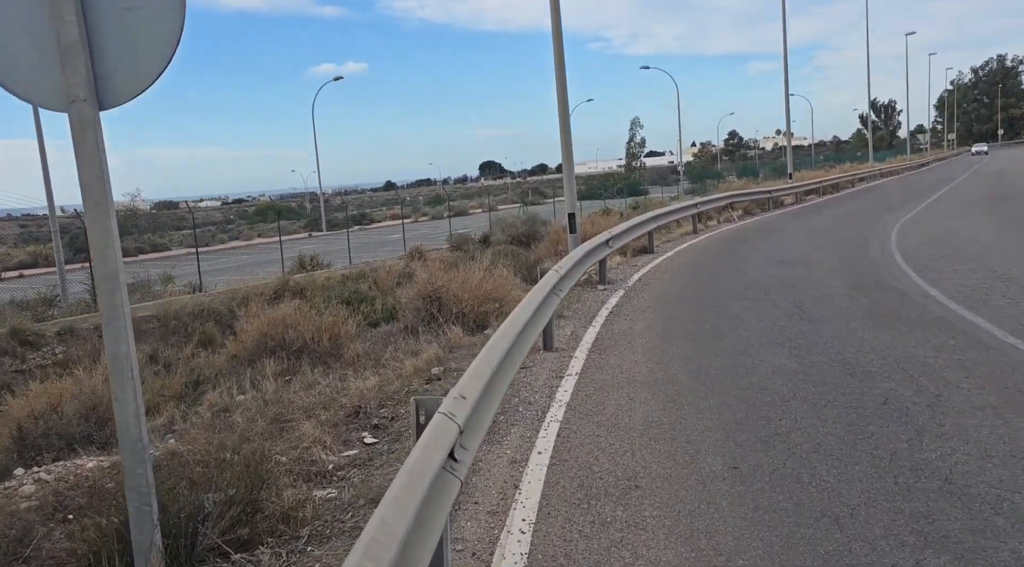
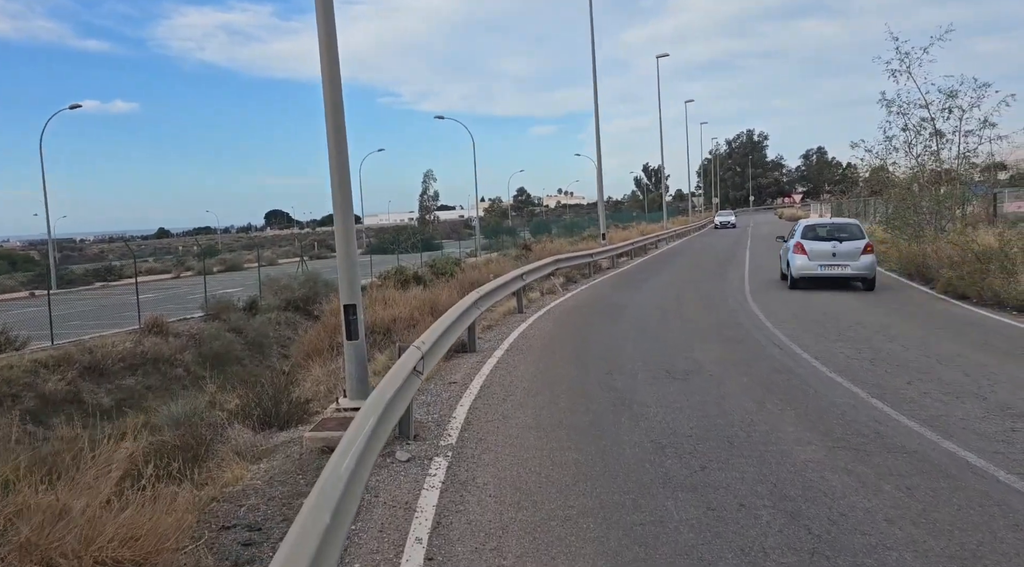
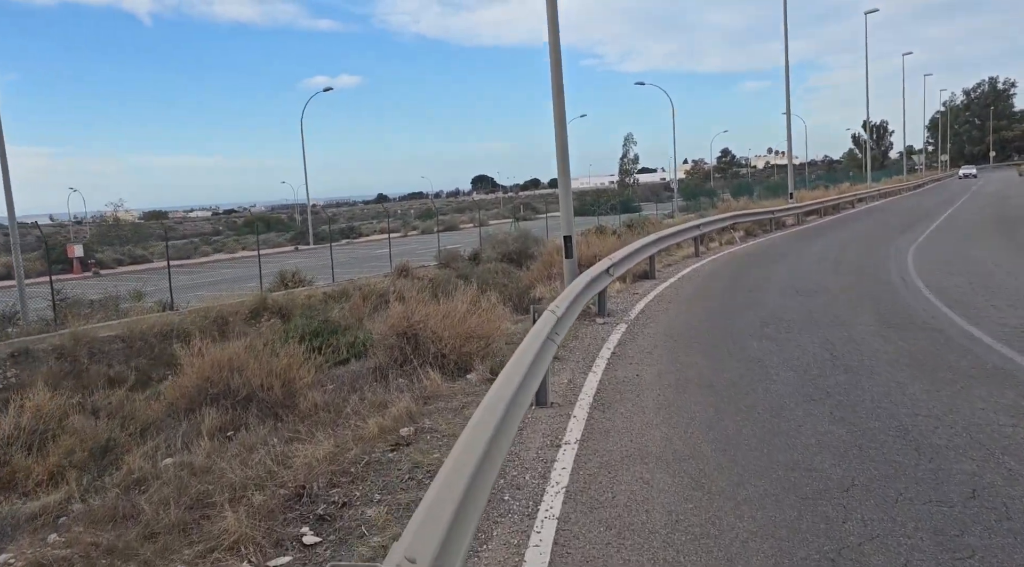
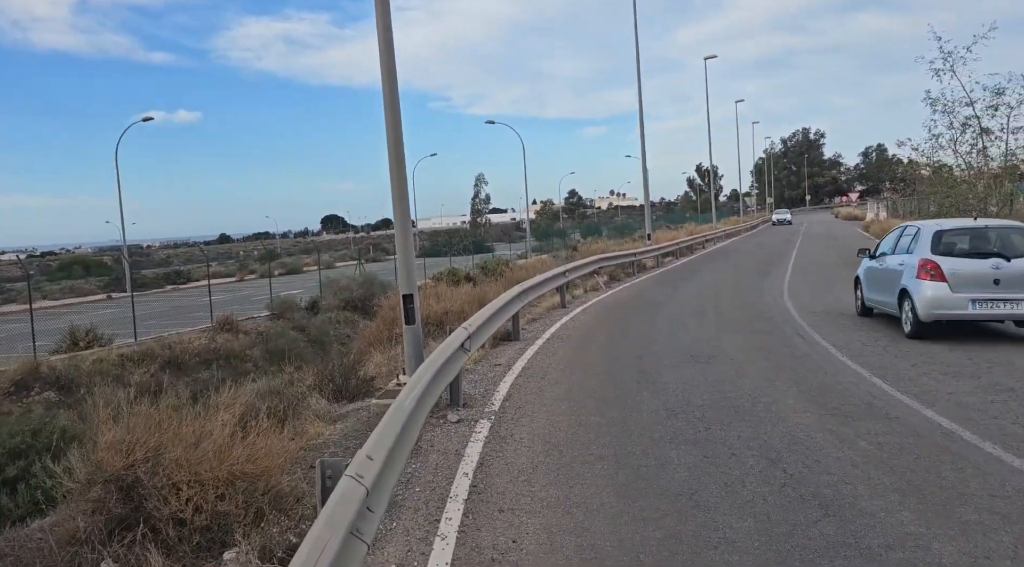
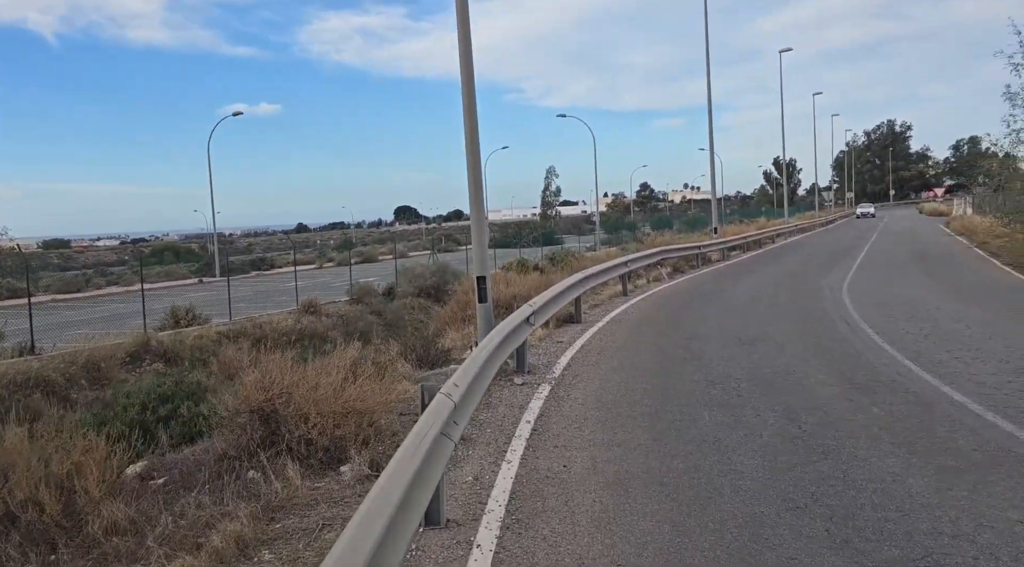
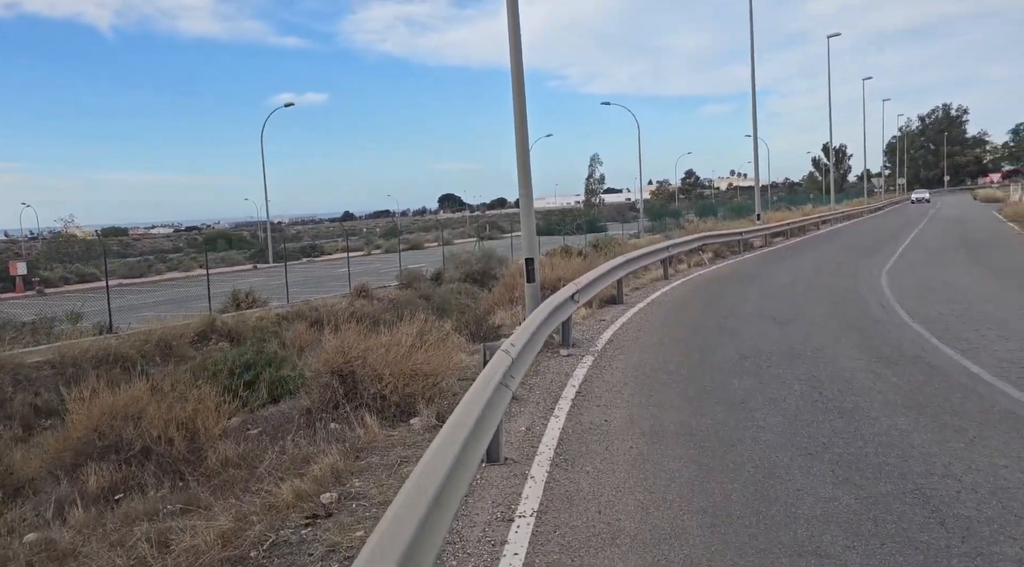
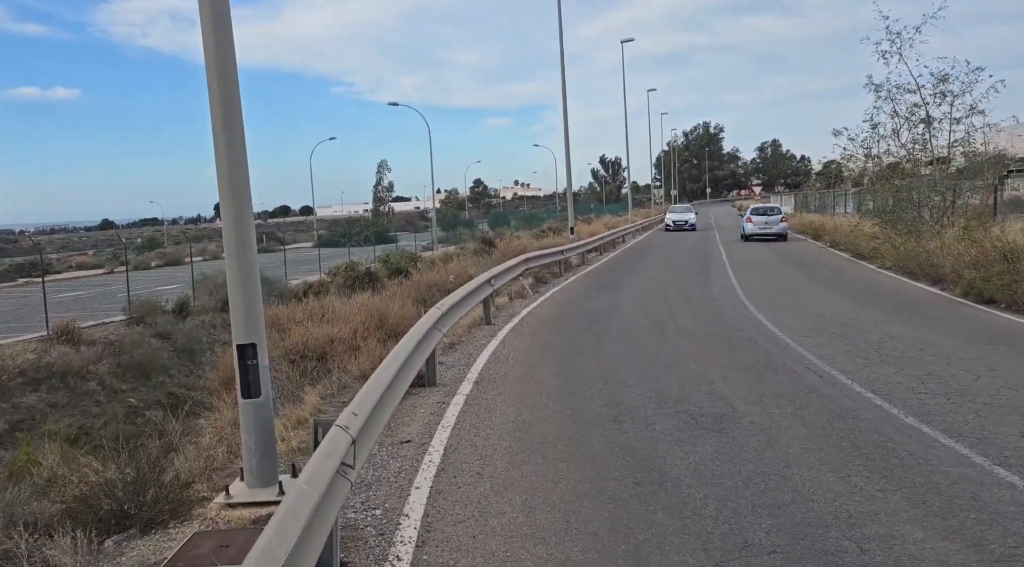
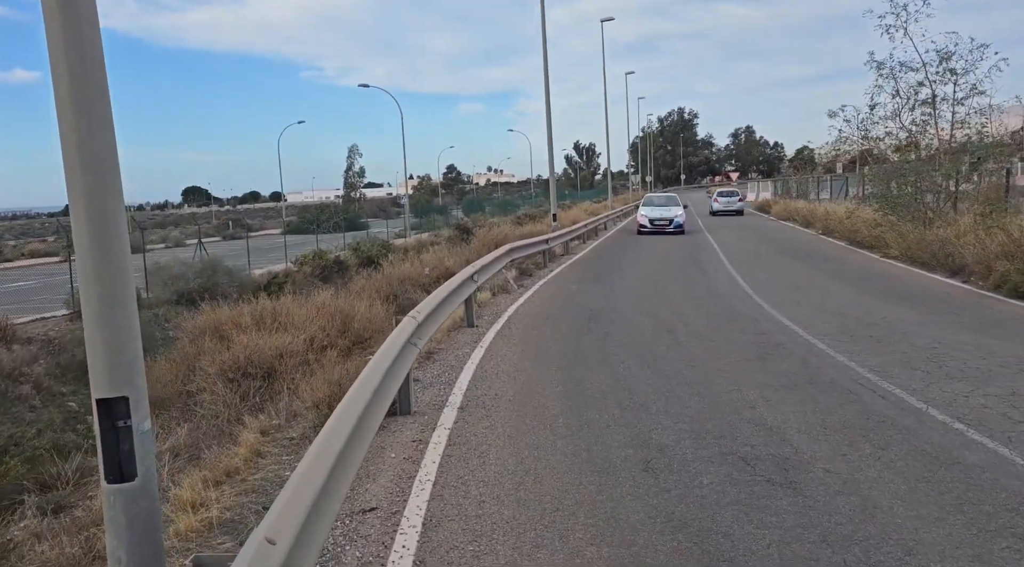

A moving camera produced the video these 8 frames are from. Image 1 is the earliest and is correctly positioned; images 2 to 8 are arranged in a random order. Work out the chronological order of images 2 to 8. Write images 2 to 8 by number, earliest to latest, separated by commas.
3, 6, 5, 4, 2, 7, 8
